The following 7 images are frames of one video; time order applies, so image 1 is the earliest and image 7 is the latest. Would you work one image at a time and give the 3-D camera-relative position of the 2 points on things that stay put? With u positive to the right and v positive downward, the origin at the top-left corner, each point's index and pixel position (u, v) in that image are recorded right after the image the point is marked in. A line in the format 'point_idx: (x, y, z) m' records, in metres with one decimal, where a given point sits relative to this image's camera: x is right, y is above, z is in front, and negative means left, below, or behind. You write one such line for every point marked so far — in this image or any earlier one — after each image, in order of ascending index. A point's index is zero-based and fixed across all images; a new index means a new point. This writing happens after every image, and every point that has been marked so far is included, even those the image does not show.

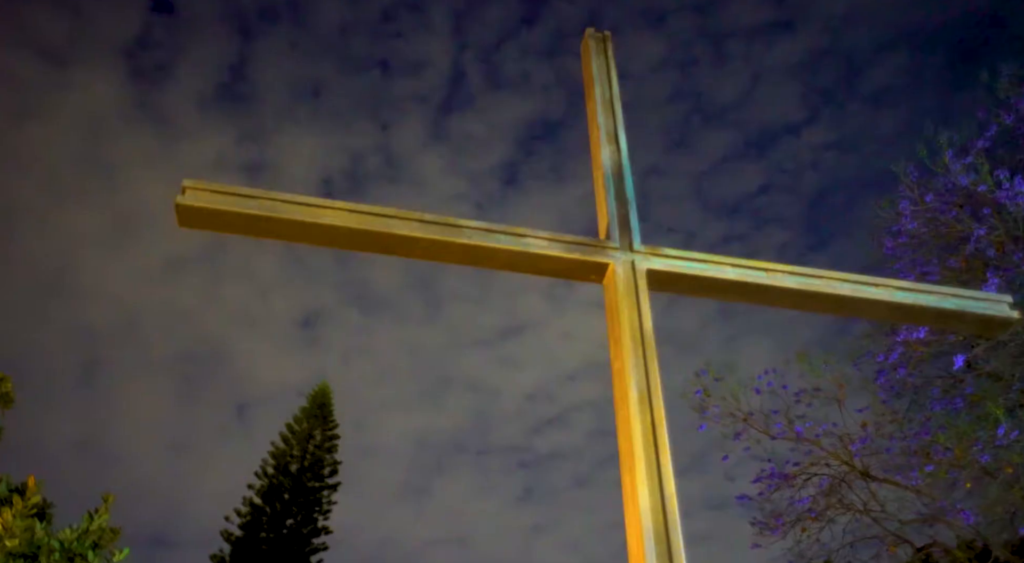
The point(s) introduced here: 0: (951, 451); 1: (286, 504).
0: (+2.4, -0.9, +4.8) m
1: (-3.8, -3.7, +14.5) m
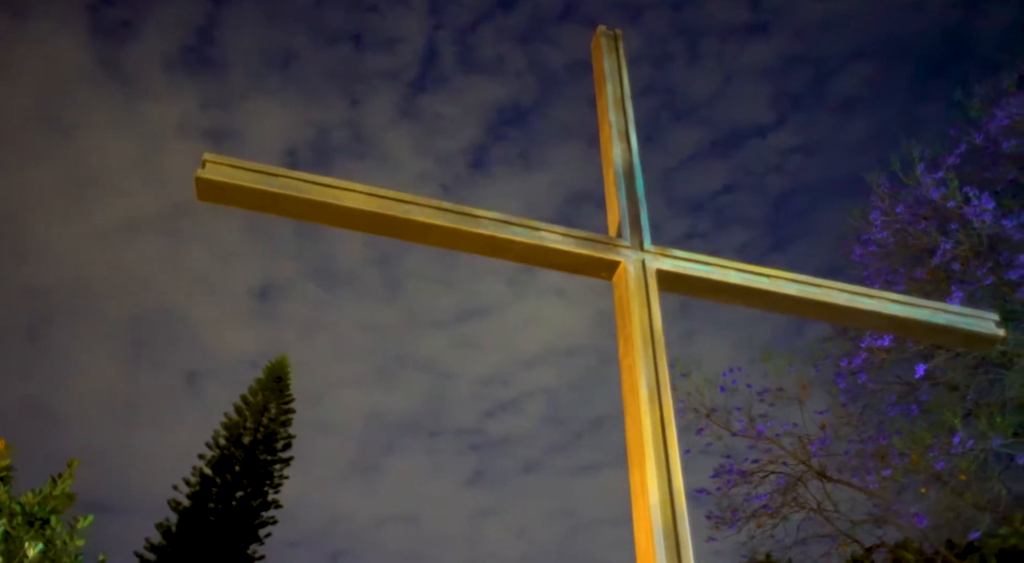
0: (+2.2, -1.0, +4.9) m
1: (-4.6, -3.2, +14.4) m
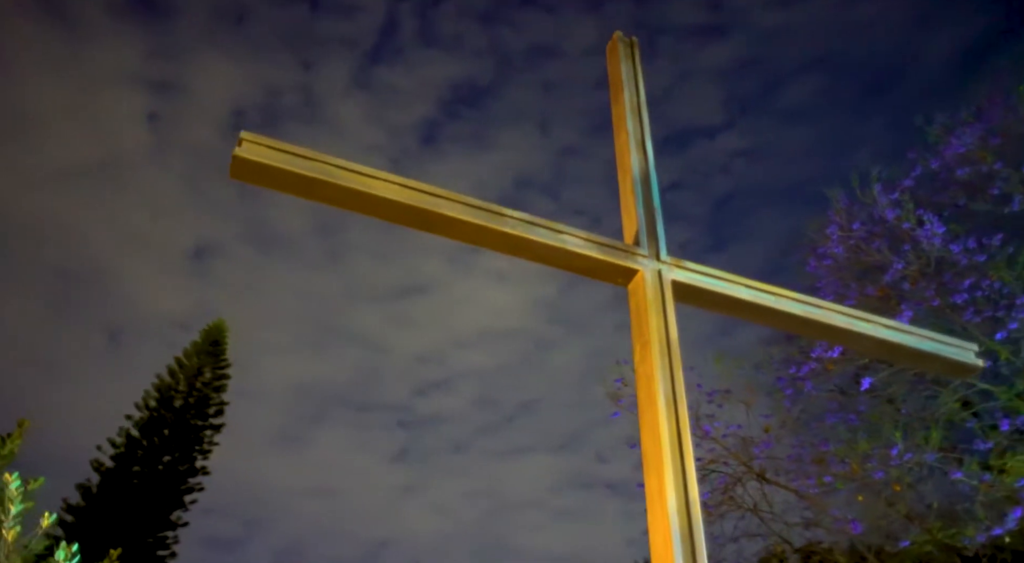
0: (+1.9, -1.1, +5.1) m
1: (-5.6, -2.6, +14.1) m
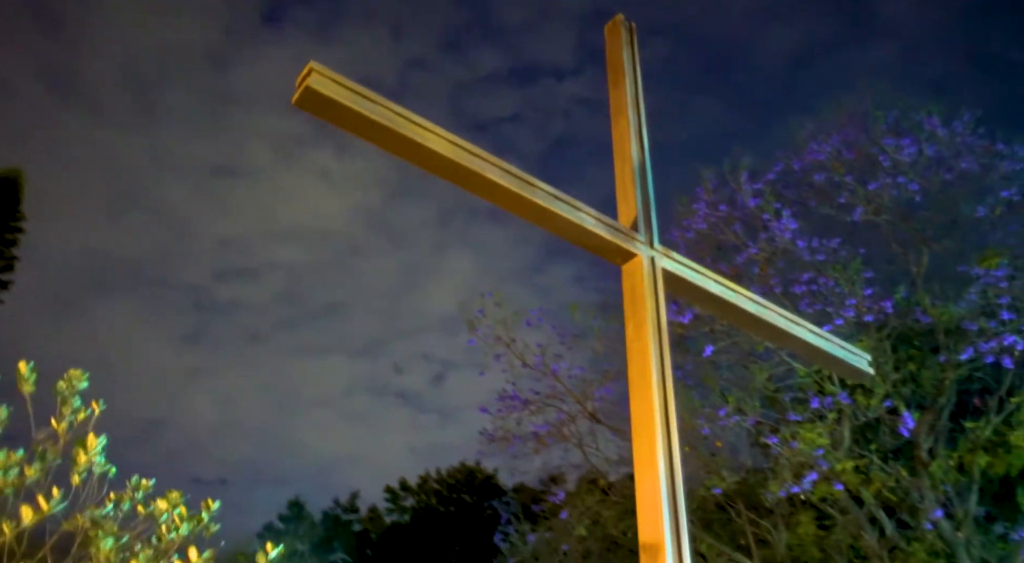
0: (+1.2, -1.0, +6.0) m
1: (-5.3, -1.1, +15.9) m
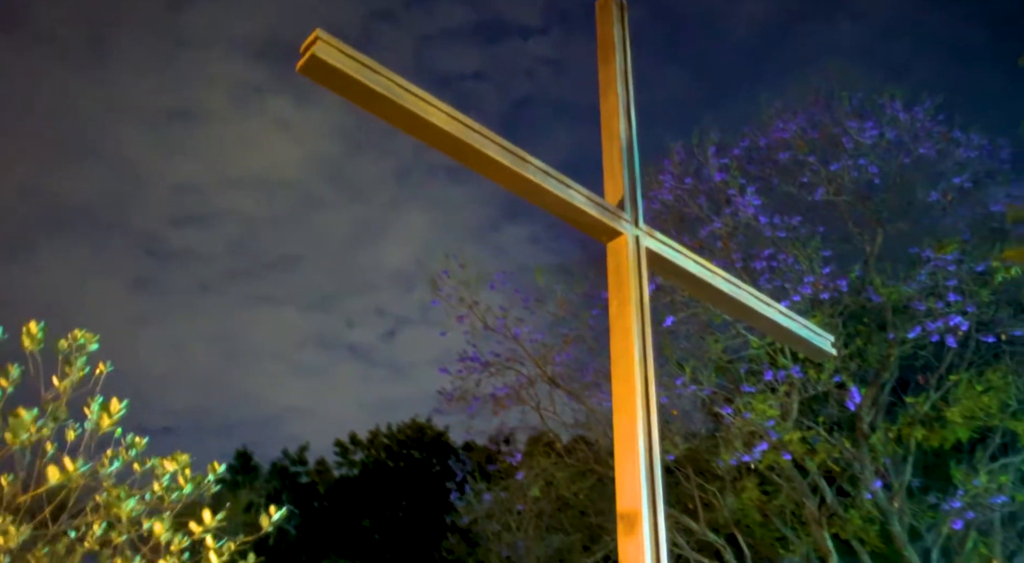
0: (+1.0, -0.7, +6.2) m
1: (-6.2, -0.1, +15.6) m
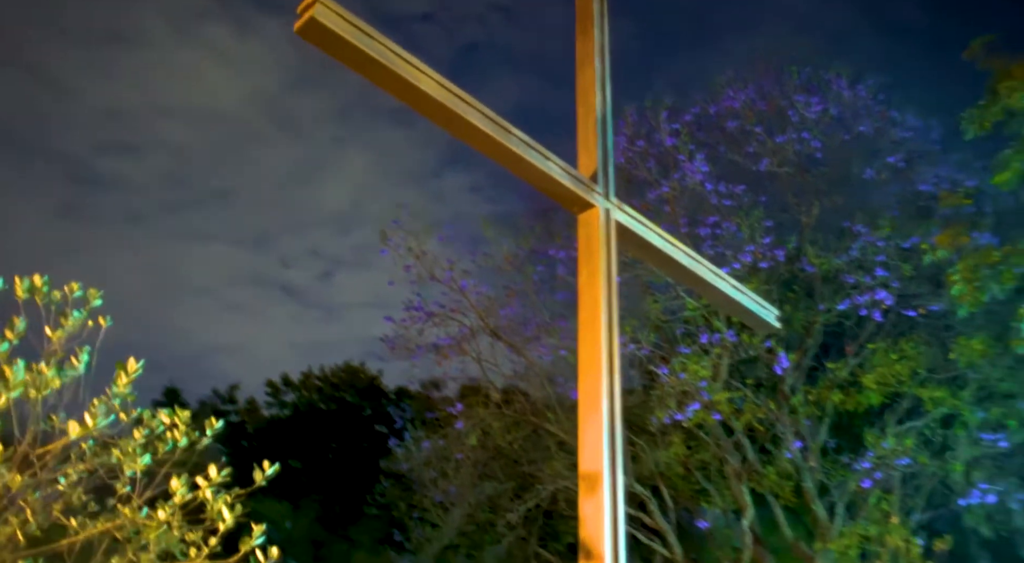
0: (+0.6, -0.5, +6.3) m
1: (-7.3, +1.1, +15.1) m
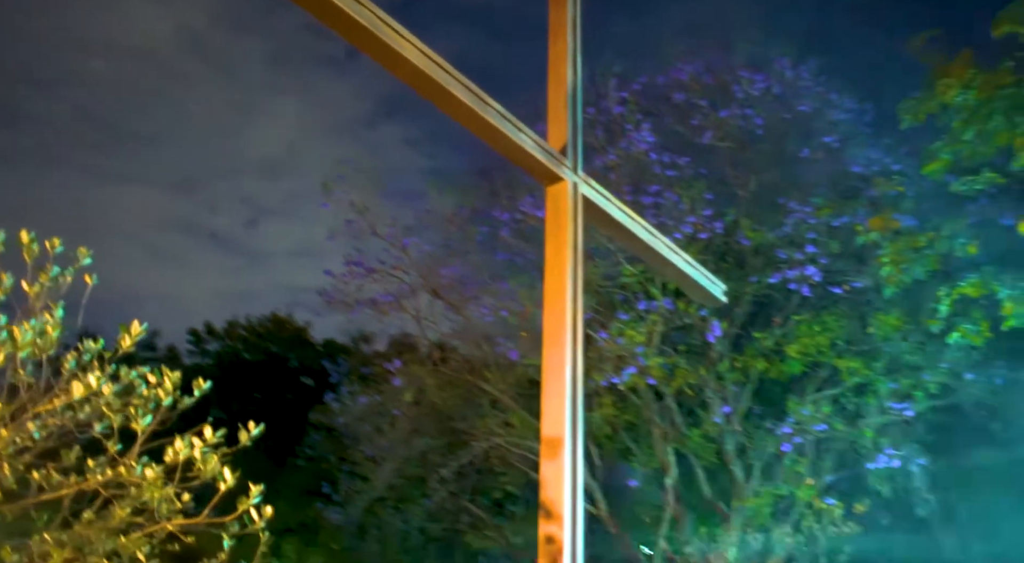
0: (+0.1, -0.2, +6.4) m
1: (-8.4, +2.1, +14.4) m
